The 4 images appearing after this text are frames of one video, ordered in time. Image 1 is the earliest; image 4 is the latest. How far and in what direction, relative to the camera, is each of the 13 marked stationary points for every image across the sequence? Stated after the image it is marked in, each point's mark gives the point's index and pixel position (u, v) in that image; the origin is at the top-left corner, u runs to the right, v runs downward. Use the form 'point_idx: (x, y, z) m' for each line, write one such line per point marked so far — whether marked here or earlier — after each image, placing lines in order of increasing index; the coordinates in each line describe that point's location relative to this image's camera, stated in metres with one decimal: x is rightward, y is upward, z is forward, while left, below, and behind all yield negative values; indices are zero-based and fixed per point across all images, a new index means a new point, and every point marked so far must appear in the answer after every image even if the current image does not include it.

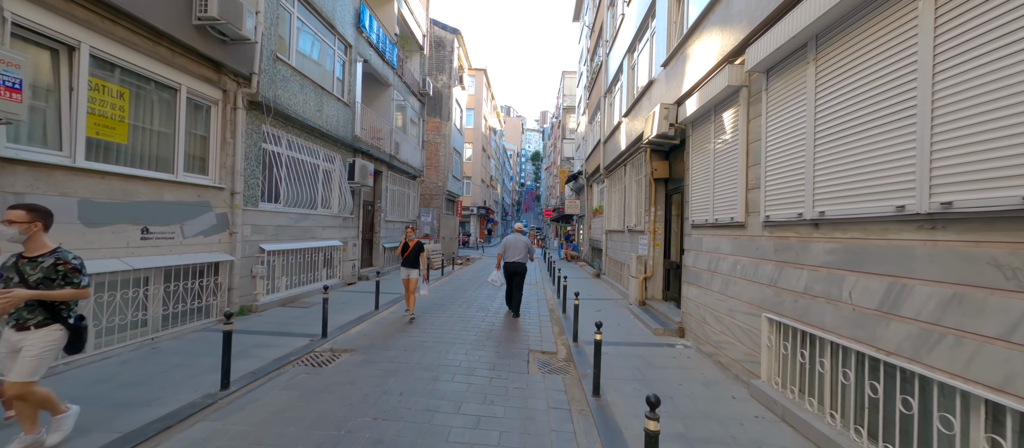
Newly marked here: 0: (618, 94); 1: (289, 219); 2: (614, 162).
0: (+3.5, +4.2, +12.4) m
1: (-5.0, +0.1, +8.6) m
2: (+3.5, +2.1, +13.0) m
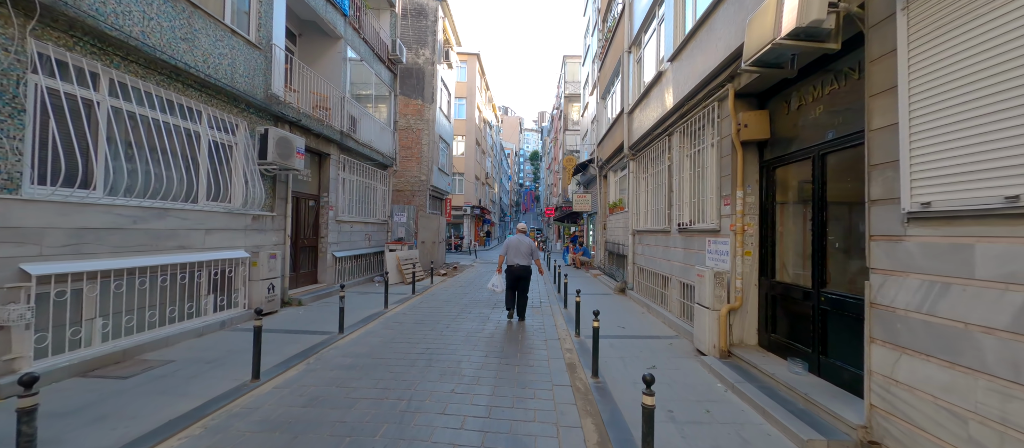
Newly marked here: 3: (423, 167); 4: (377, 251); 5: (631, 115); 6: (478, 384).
0: (+3.3, +4.3, +8.8) m
1: (-5.2, +0.1, +5.0) m
2: (+3.3, +2.2, +9.4) m
3: (-4.5, +2.9, +19.2) m
4: (-4.6, -0.9, +13.0) m
5: (+3.4, +3.1, +10.7) m
6: (-0.4, -1.9, +4.4) m
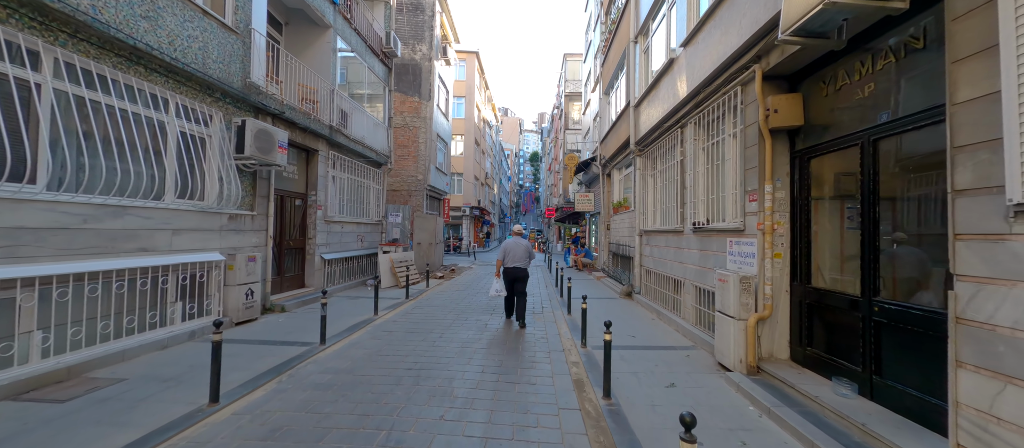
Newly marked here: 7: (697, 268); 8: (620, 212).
0: (+3.3, +4.3, +8.2) m
1: (-5.2, +0.1, +4.4) m
2: (+3.3, +2.2, +8.8) m
3: (-4.5, +2.8, +18.6) m
4: (-4.6, -0.9, +12.4) m
5: (+3.3, +3.1, +10.1) m
6: (-0.4, -1.9, +3.8) m
7: (+3.1, -0.7, +6.5) m
8: (+3.5, +0.4, +12.5) m
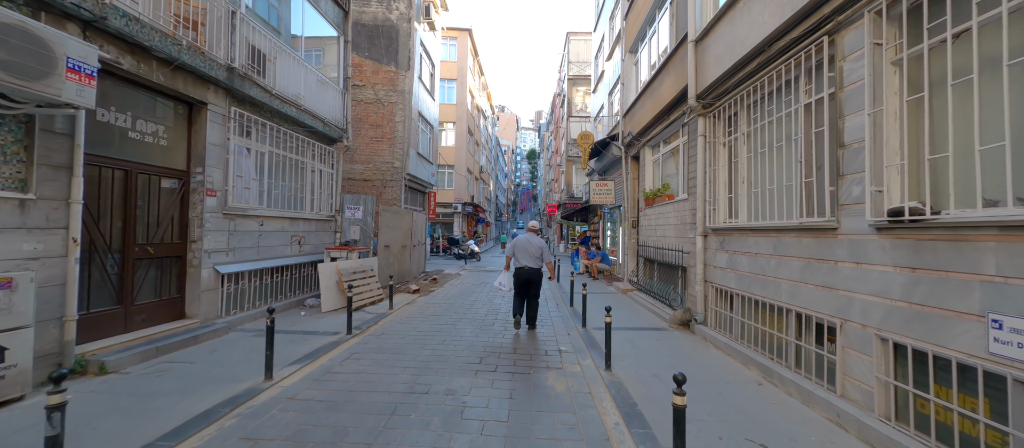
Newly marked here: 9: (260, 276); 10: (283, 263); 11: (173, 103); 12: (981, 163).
0: (+3.3, +4.4, +4.9) m
1: (-5.1, +0.2, +0.9) m
2: (+3.3, +2.3, +5.4) m
3: (-4.6, +2.9, +15.1) m
4: (-4.7, -0.8, +8.9) m
5: (+3.3, +3.2, +6.7) m
6: (-0.4, -1.8, +0.4) m
7: (+3.1, -0.7, +3.1) m
8: (+3.5, +0.5, +9.1) m
9: (-4.9, -1.0, +7.4) m
10: (-4.7, -0.8, +7.8) m
11: (-5.1, +1.8, +5.9) m
12: (+3.2, +0.4, +2.6) m
